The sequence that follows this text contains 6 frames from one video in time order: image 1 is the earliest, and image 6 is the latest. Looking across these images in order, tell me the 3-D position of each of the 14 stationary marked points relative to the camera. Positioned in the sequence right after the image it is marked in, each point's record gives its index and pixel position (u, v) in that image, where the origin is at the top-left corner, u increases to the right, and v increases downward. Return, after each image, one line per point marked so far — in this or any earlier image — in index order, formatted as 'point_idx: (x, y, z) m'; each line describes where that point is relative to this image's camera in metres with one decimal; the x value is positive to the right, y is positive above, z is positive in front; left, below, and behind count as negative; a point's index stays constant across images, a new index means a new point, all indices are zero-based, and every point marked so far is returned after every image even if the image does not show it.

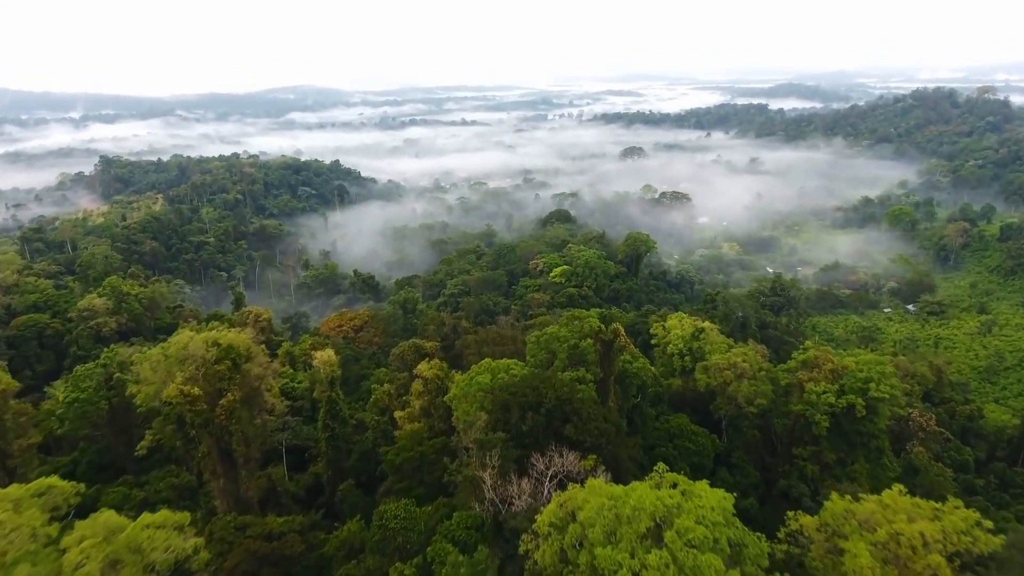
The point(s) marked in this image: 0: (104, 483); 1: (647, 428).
0: (-10.6, -5.1, +15.8) m
1: (+4.1, -4.2, +18.1) m
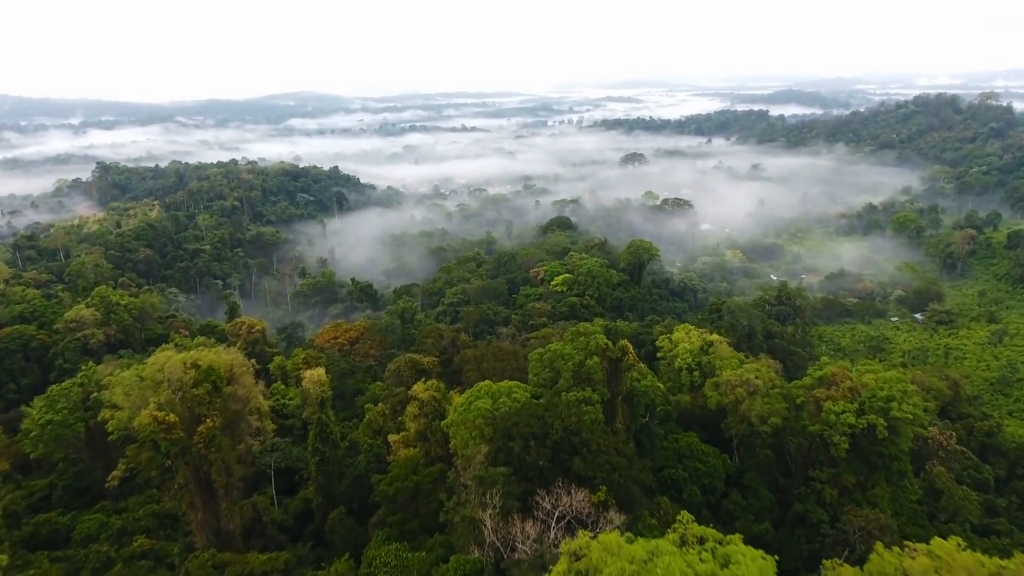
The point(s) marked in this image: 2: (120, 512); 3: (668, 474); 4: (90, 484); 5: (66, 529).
0: (-10.6, -5.5, +14.8) m
1: (+4.1, -4.6, +17.2) m
2: (-9.4, -5.4, +14.5) m
3: (+4.3, -5.1, +16.9) m
4: (-11.0, -5.1, +15.8) m
5: (-10.4, -5.6, +14.1) m
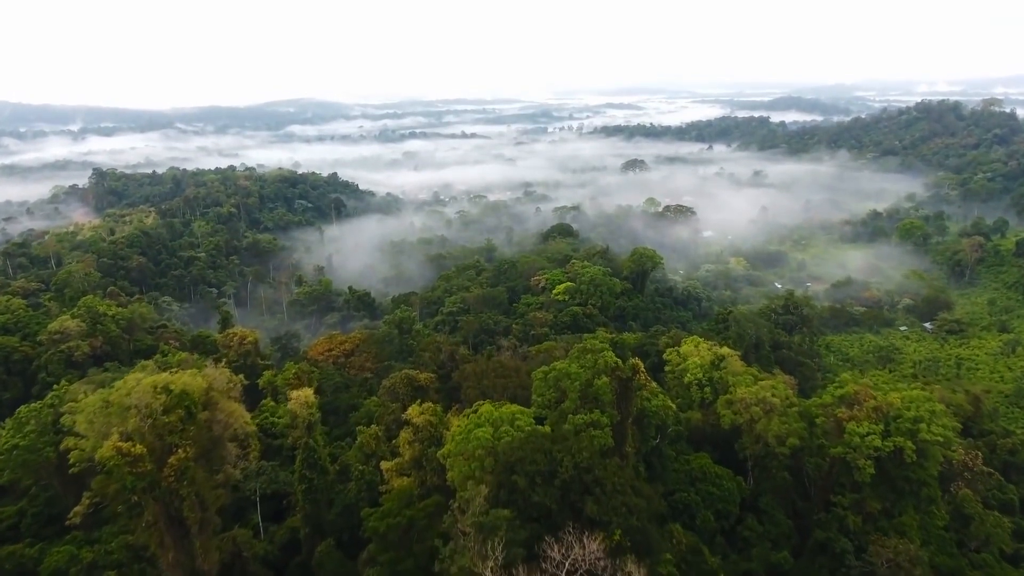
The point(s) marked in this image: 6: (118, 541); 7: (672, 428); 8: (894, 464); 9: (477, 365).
0: (-10.6, -5.8, +13.8) m
1: (+4.1, -4.9, +16.1) m
2: (-9.3, -5.7, +13.5) m
3: (+4.3, -5.5, +15.8) m
4: (-10.9, -5.4, +14.7) m
5: (-10.3, -5.9, +13.0) m
6: (-8.5, -5.5, +13.0) m
7: (+4.5, -4.0, +16.9) m
8: (+9.8, -4.5, +15.5) m
9: (-1.2, -2.5, +19.7) m
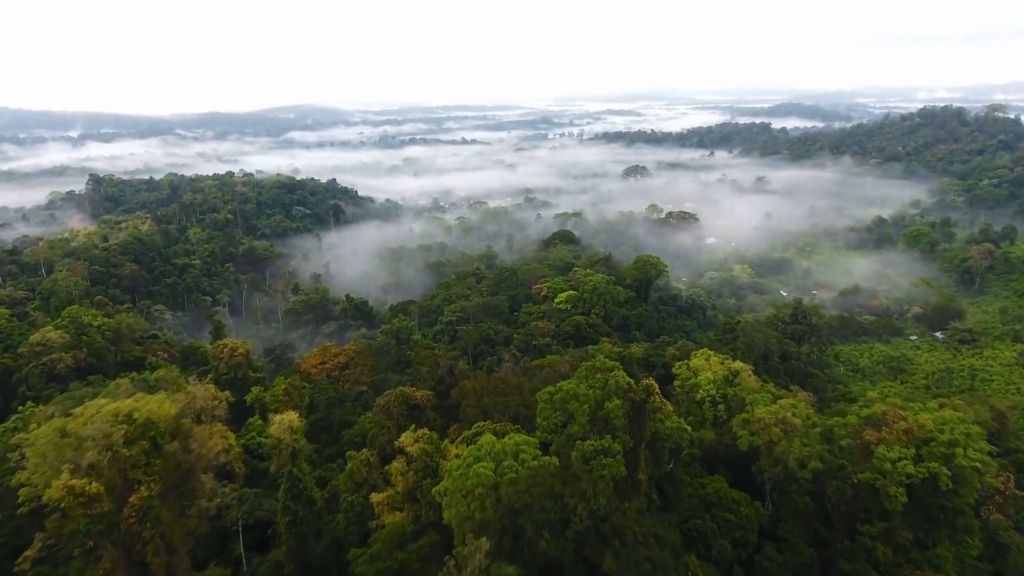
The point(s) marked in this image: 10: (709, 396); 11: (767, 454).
0: (-10.5, -6.1, +12.7) m
1: (+4.2, -5.3, +15.0) m
2: (-9.3, -6.0, +12.3) m
3: (+4.4, -5.8, +14.7) m
4: (-10.9, -5.7, +13.6) m
5: (-10.3, -6.2, +11.9) m
6: (-8.4, -5.7, +11.9) m
7: (+4.6, -4.3, +15.8) m
8: (+9.9, -4.8, +14.4) m
9: (-1.1, -2.9, +18.6) m
10: (+6.2, -3.4, +19.0) m
11: (+6.9, -4.5, +16.3) m
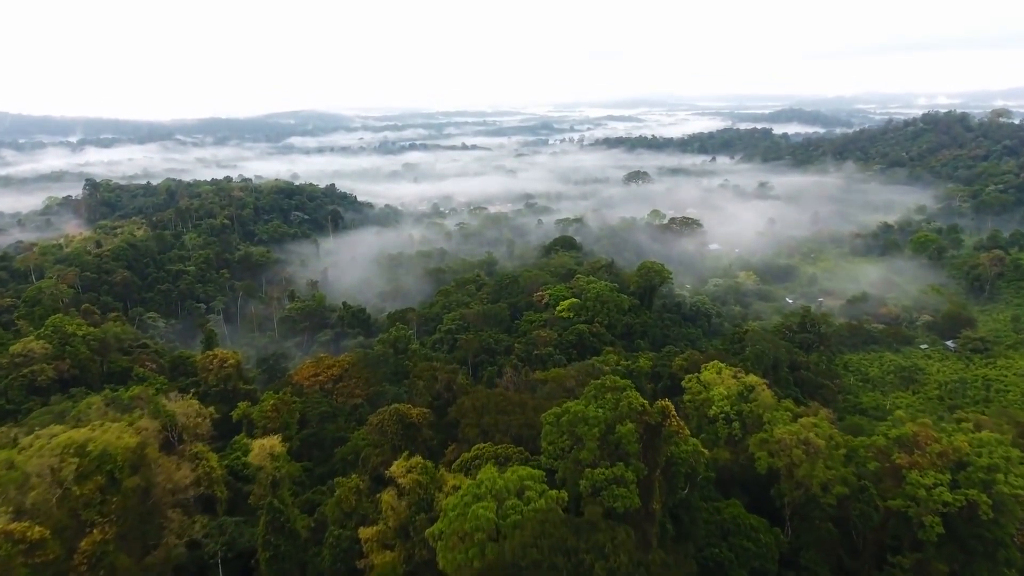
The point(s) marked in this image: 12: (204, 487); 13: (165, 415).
0: (-10.4, -6.3, +11.6) m
1: (+4.3, -5.5, +13.9) m
2: (-9.2, -6.2, +11.2) m
3: (+4.5, -6.0, +13.6) m
4: (-10.8, -6.0, +12.5) m
5: (-10.2, -6.4, +10.8) m
6: (-8.4, -6.0, +10.8) m
7: (+4.6, -4.5, +14.7) m
8: (+9.9, -5.1, +13.3) m
9: (-1.0, -3.2, +17.5) m
10: (+6.3, -3.7, +17.9) m
11: (+6.9, -4.7, +15.2) m
12: (-8.0, -5.2, +15.6) m
13: (-10.0, -3.7, +17.4) m
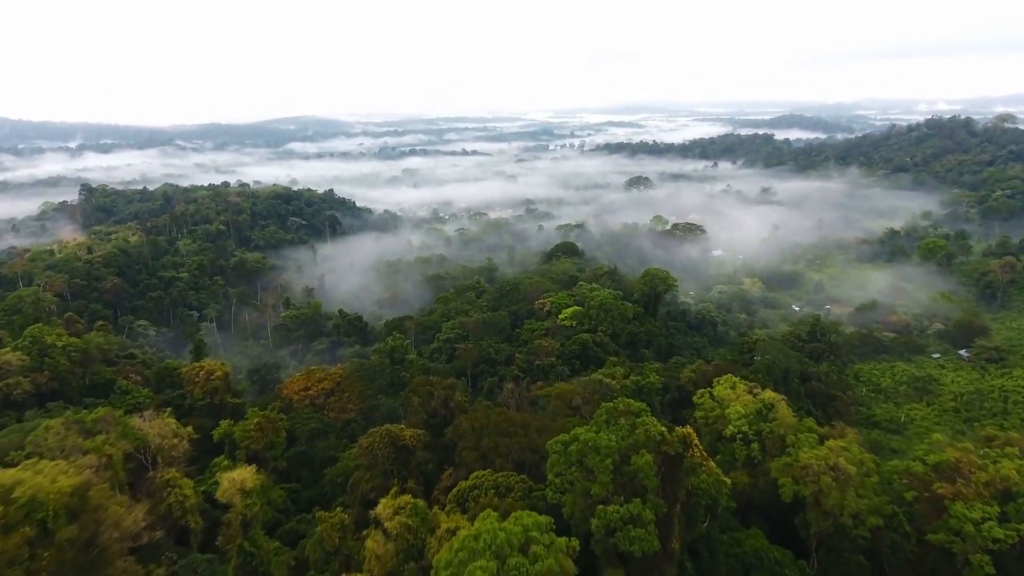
0: (-10.4, -6.5, +10.3) m
1: (+4.3, -5.8, +12.7) m
2: (-9.2, -6.4, +10.0) m
3: (+4.5, -6.3, +12.4) m
4: (-10.8, -6.2, +11.3) m
5: (-10.2, -6.6, +9.5) m
6: (-8.3, -6.2, +9.5) m
7: (+4.6, -4.8, +13.5) m
8: (+10.0, -5.3, +12.1) m
9: (-1.0, -3.4, +16.3) m
10: (+6.3, -4.0, +16.7) m
11: (+7.0, -5.0, +14.0) m
12: (-8.0, -5.4, +14.4) m
13: (-10.0, -3.9, +16.1) m
